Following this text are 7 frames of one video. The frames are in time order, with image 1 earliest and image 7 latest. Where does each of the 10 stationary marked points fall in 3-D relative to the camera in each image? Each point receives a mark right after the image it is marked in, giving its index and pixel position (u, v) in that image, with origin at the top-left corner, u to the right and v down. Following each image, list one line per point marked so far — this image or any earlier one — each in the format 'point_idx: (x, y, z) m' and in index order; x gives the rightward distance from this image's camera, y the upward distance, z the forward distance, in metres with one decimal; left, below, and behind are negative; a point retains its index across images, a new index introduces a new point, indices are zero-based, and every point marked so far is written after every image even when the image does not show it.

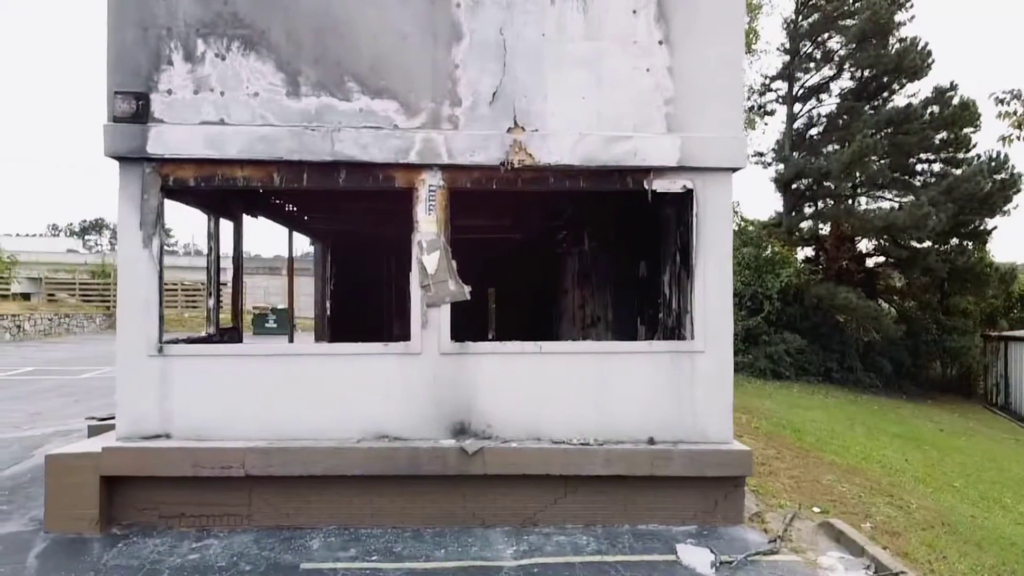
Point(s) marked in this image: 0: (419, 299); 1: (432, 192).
0: (-0.7, -0.1, +5.8) m
1: (-0.6, +0.7, +5.9) m
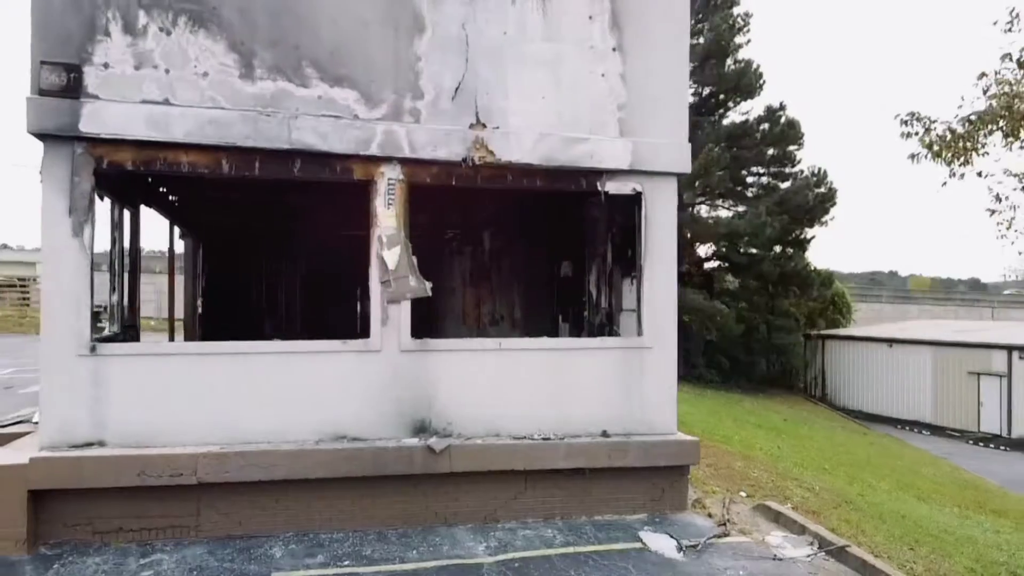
0: (-0.9, 0.0, +5.7) m
1: (-0.9, +0.7, +5.7) m
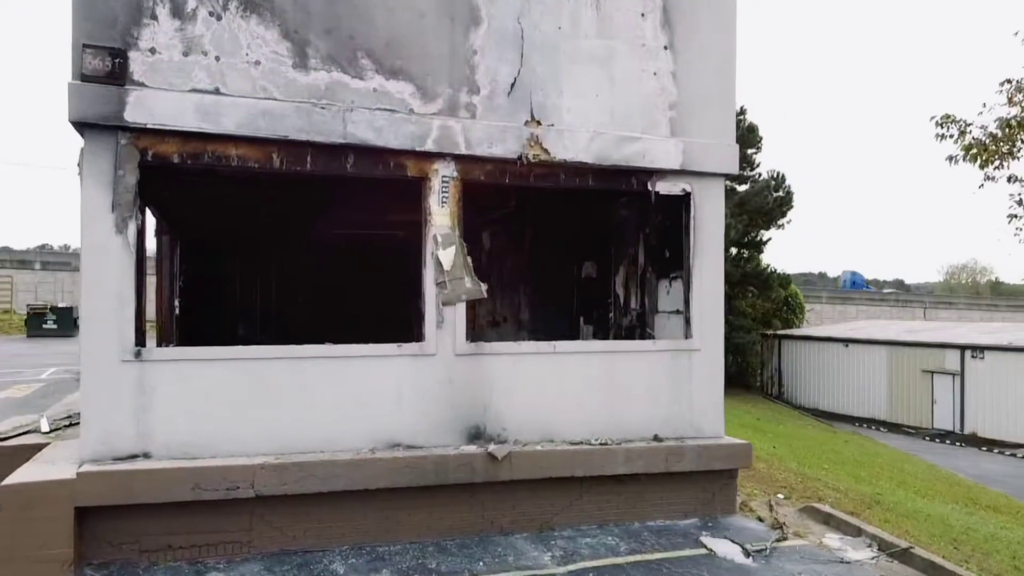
0: (-0.5, -0.1, +5.5) m
1: (-0.5, +0.7, +5.5) m
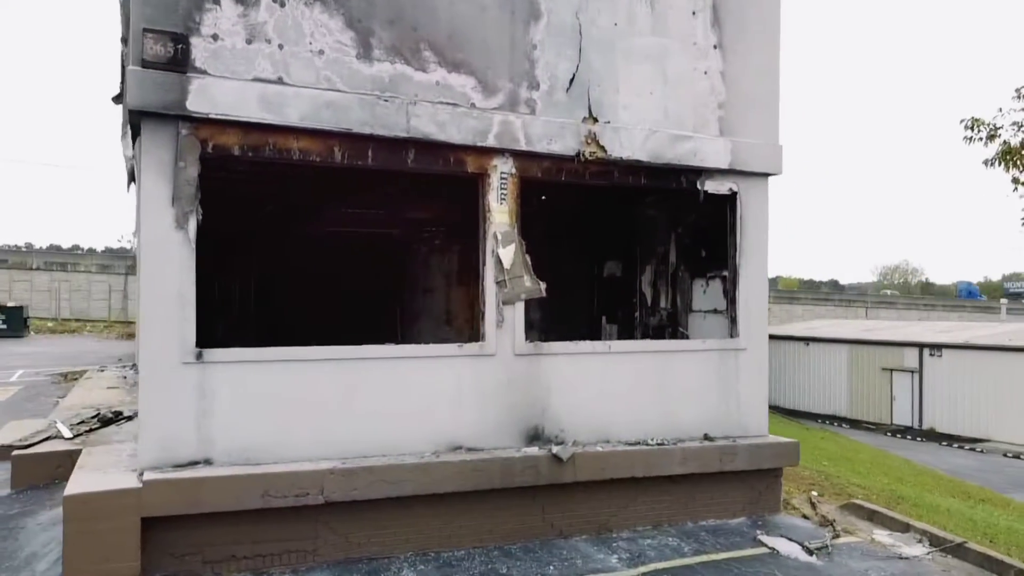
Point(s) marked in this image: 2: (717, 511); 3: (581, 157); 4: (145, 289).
0: (-0.1, -0.1, +5.3) m
1: (-0.1, +0.7, +5.4) m
2: (+1.5, -1.6, +5.9) m
3: (+0.5, +0.9, +5.6) m
4: (-2.0, 0.0, +4.5) m
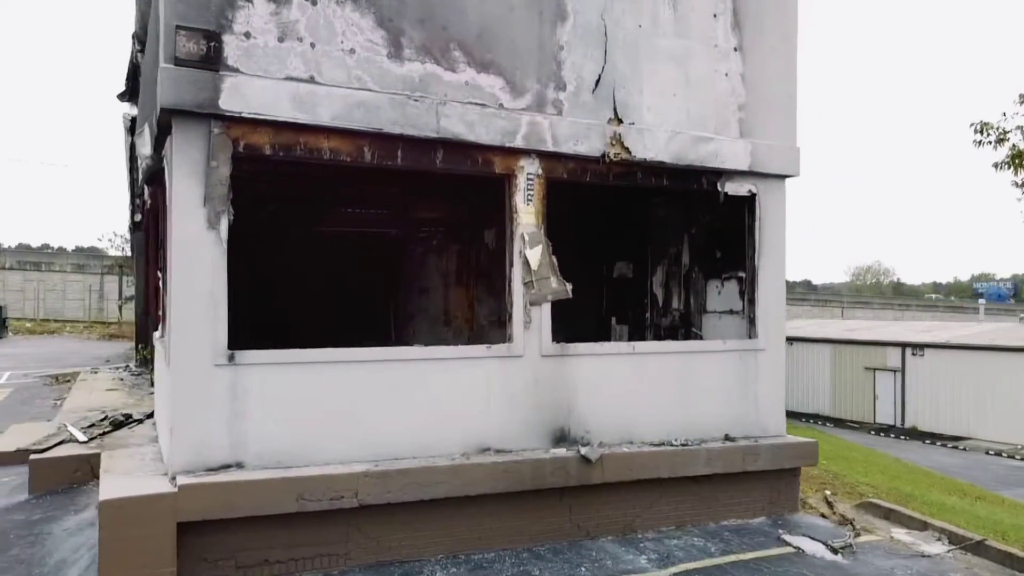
0: (+0.1, -0.1, +5.3) m
1: (+0.1, +0.7, +5.4) m
2: (+1.7, -1.6, +5.9) m
3: (+0.7, +0.9, +5.6) m
4: (-1.8, 0.0, +4.4) m
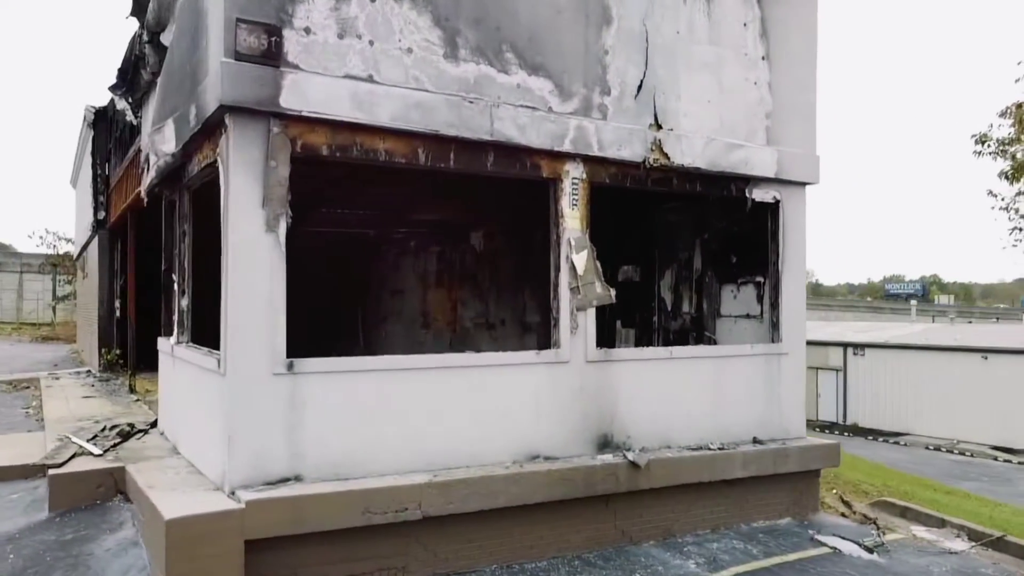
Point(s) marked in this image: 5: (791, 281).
0: (+0.4, -0.1, +5.3) m
1: (+0.4, +0.7, +5.4) m
2: (+1.9, -1.7, +6.0) m
3: (+0.9, +0.9, +5.6) m
4: (-1.4, 0.0, +4.2) m
5: (+2.2, 0.0, +6.4) m
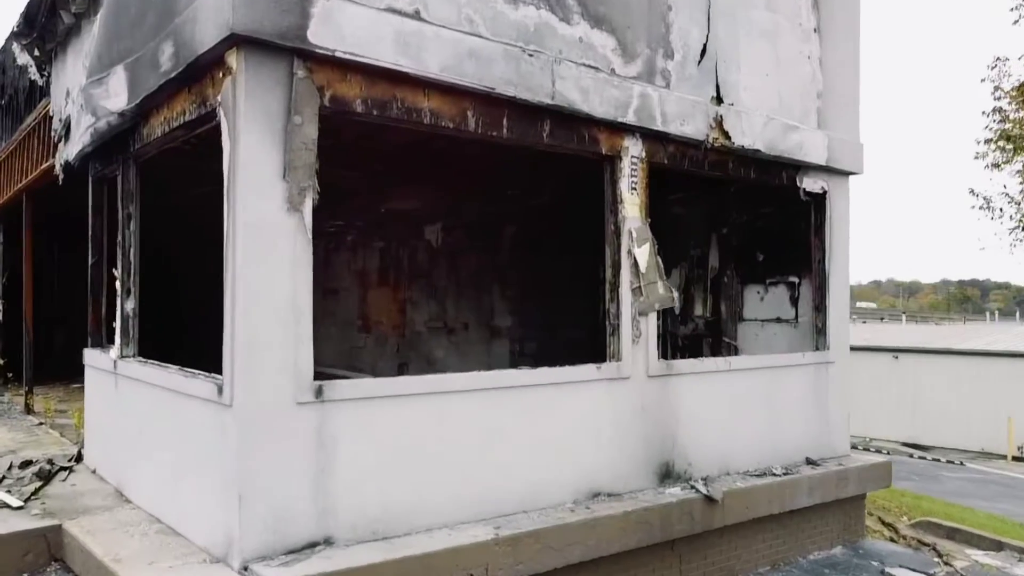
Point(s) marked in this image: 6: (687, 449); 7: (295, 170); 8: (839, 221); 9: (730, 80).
0: (+0.6, -0.1, +4.4) m
1: (+0.7, +0.7, +4.5) m
2: (+2.0, -1.7, +5.4) m
3: (+1.2, +0.9, +4.8) m
4: (-1.0, 0.0, +3.1) m
5: (+2.3, 0.0, +5.8) m
6: (+1.0, -0.9, +4.7) m
7: (-0.9, +0.5, +3.2) m
8: (+2.3, +0.5, +5.7) m
9: (+1.3, +1.3, +4.9) m
